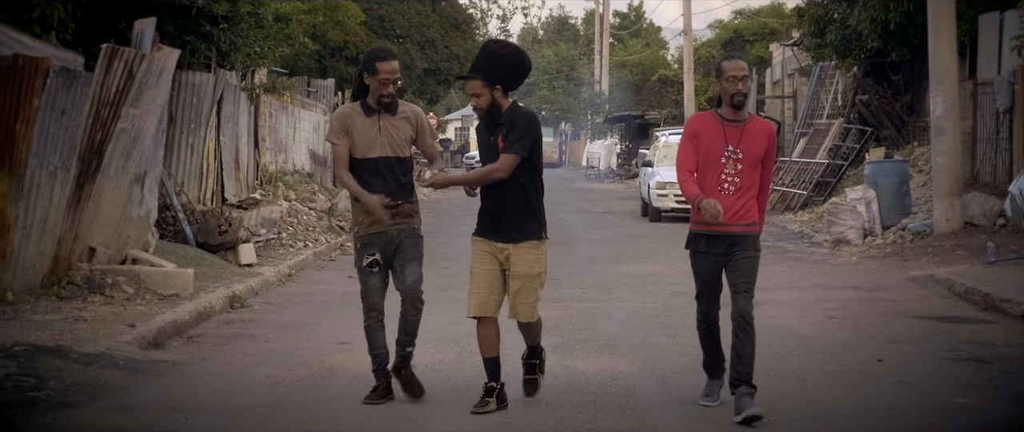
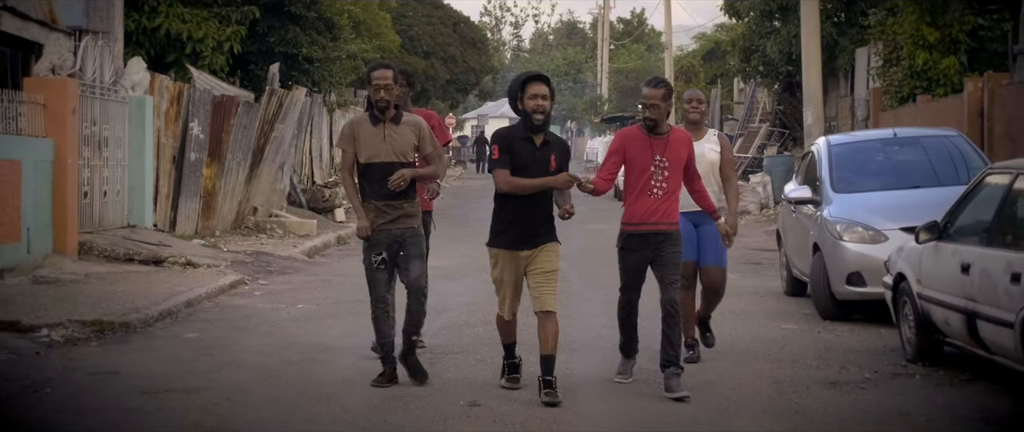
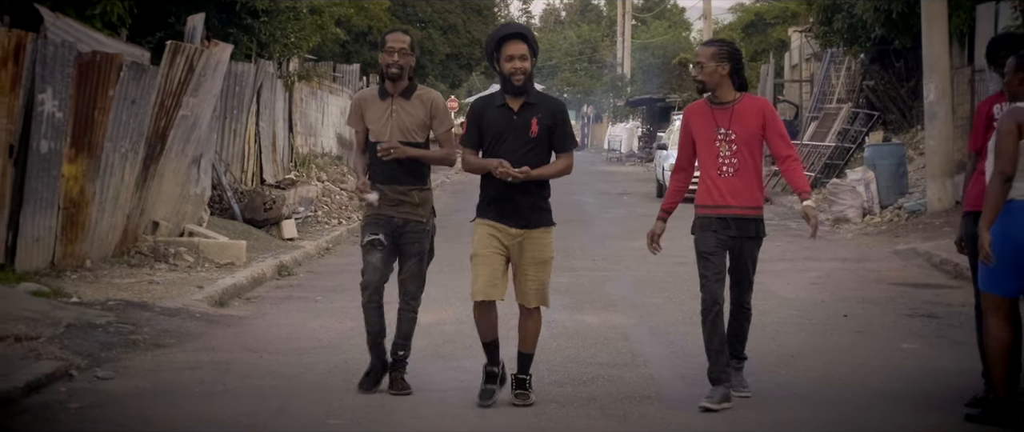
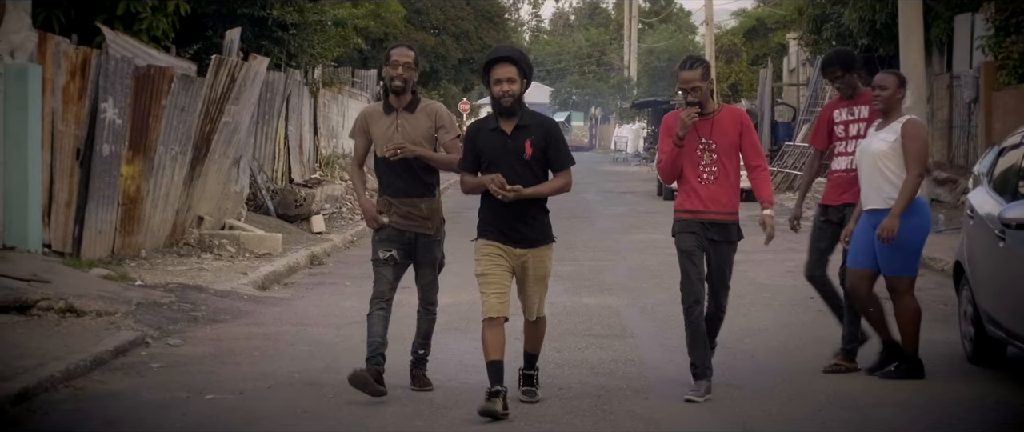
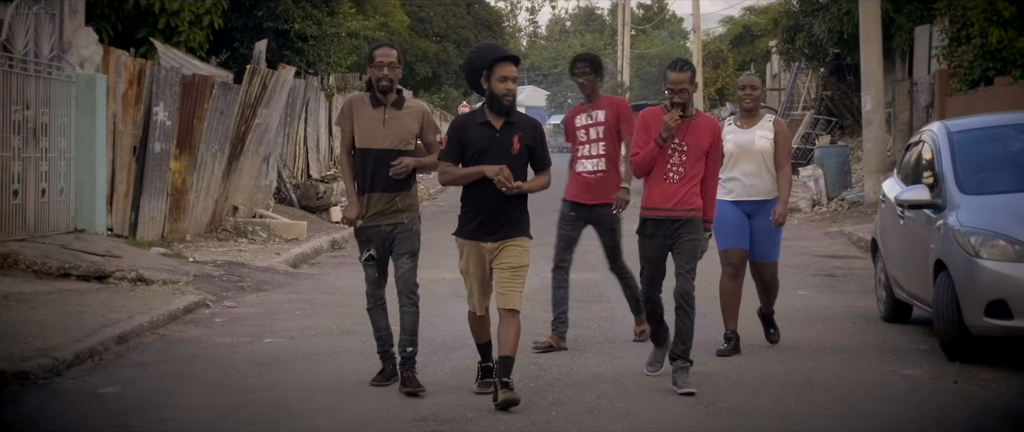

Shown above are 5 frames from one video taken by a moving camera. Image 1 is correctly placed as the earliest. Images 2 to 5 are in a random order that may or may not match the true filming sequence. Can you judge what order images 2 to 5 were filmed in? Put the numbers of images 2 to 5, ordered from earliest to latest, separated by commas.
3, 4, 5, 2
